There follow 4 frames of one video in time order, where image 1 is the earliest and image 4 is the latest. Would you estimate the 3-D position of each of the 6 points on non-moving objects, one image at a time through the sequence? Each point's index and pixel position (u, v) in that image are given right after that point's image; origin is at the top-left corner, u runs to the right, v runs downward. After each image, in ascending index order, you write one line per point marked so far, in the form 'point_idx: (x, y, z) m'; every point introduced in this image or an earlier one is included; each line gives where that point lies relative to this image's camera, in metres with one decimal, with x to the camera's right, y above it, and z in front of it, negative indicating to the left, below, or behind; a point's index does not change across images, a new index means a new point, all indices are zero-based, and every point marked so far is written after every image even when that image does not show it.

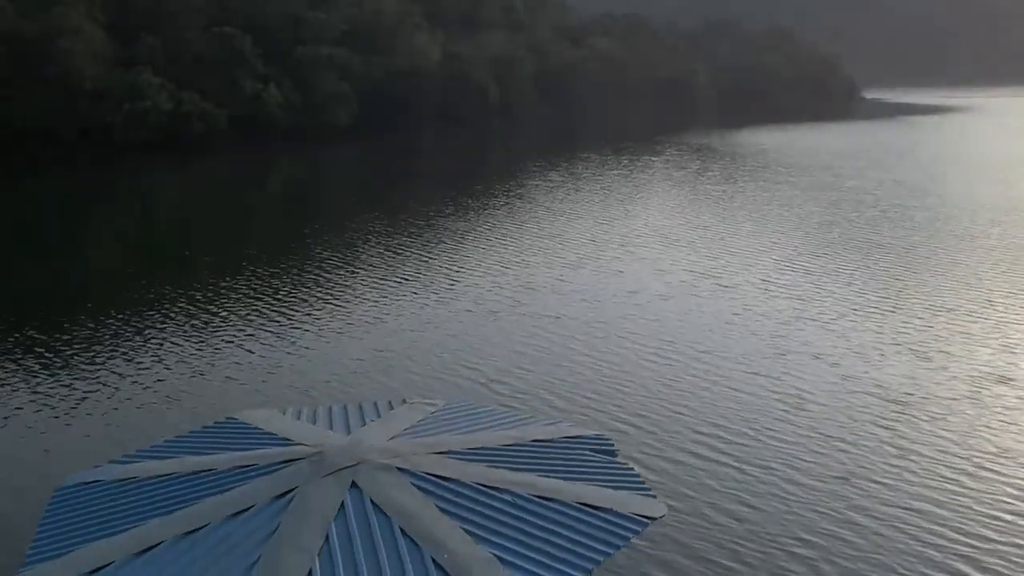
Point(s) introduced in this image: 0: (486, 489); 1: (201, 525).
0: (-0.3, -2.4, +12.0) m
1: (-3.5, -2.7, +11.3) m
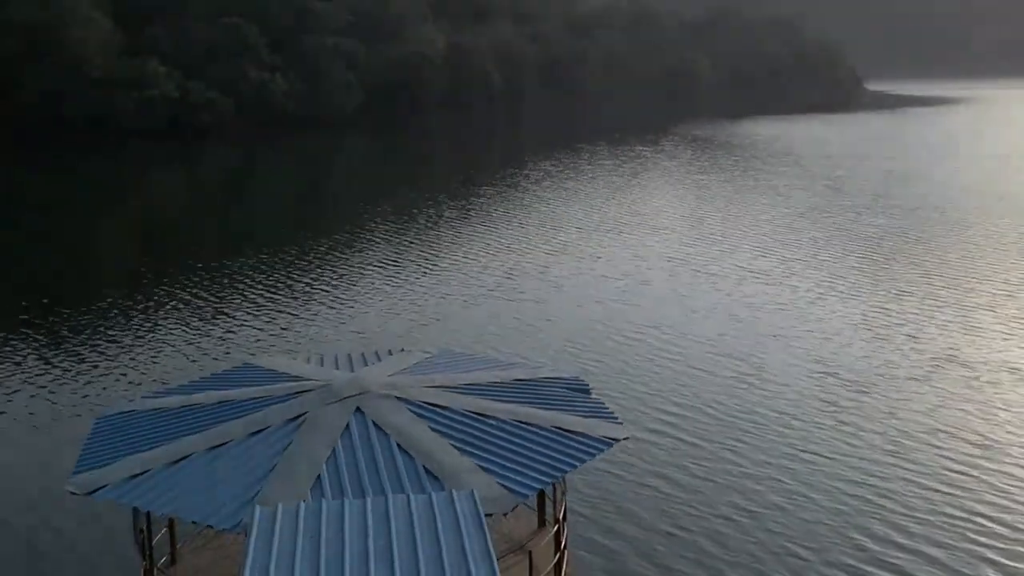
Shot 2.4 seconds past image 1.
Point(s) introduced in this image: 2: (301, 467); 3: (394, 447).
0: (-0.5, -1.7, +13.7) m
1: (-3.8, -2.0, +13.1) m
2: (-2.6, -2.2, +12.3) m
3: (-1.5, -2.0, +12.7) m
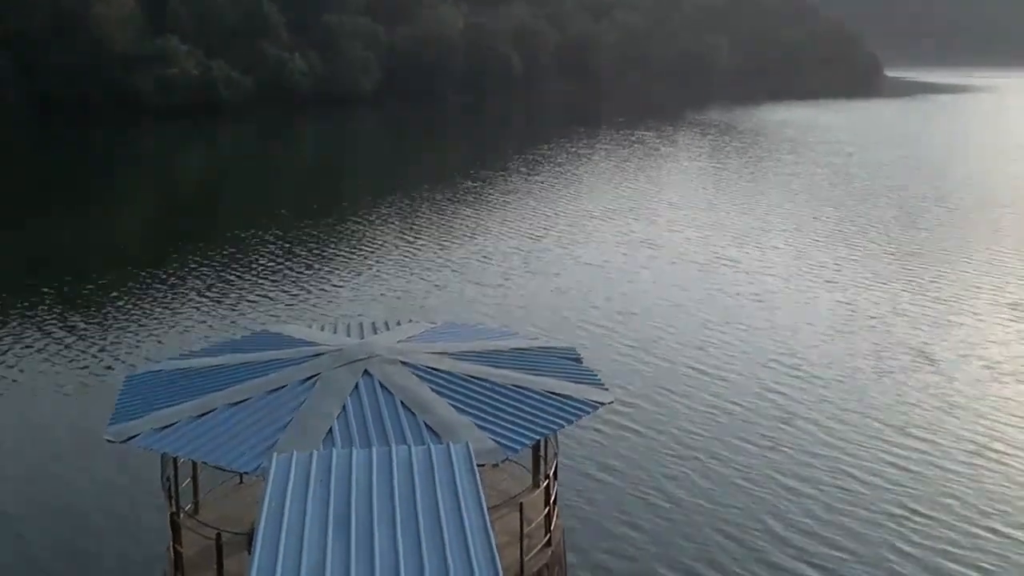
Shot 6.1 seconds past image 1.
0: (-0.6, -1.4, +14.9) m
1: (-3.8, -1.6, +14.4) m
2: (-2.7, -1.8, +13.6) m
3: (-1.6, -1.7, +14.0) m
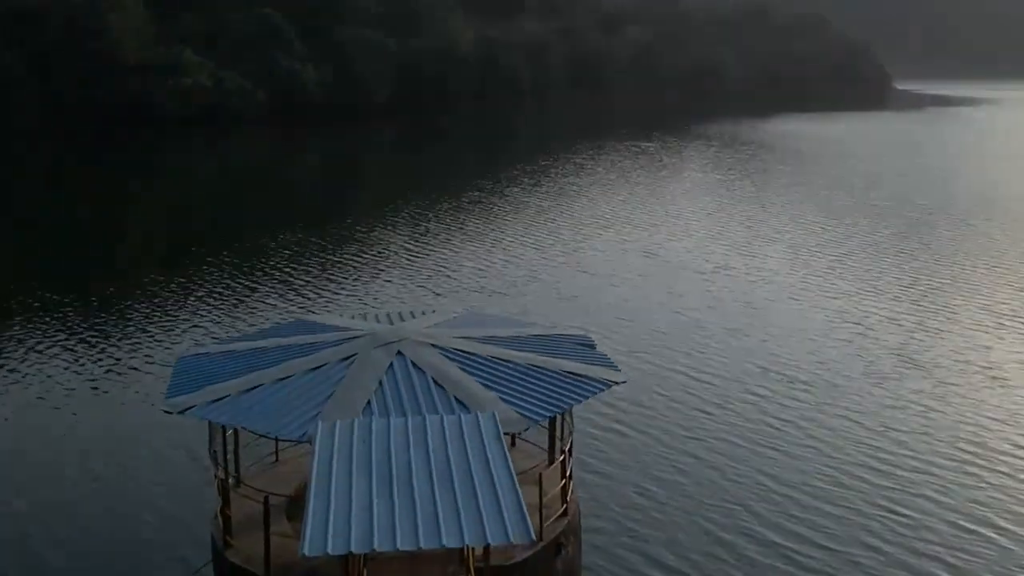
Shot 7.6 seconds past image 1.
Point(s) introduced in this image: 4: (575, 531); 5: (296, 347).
0: (-0.3, -1.2, +16.3) m
1: (-3.5, -1.4, +15.7) m
2: (-2.4, -1.6, +15.0) m
3: (-1.3, -1.5, +15.3) m
4: (+1.0, -4.0, +16.3) m
5: (-3.7, -1.0, +16.8) m
